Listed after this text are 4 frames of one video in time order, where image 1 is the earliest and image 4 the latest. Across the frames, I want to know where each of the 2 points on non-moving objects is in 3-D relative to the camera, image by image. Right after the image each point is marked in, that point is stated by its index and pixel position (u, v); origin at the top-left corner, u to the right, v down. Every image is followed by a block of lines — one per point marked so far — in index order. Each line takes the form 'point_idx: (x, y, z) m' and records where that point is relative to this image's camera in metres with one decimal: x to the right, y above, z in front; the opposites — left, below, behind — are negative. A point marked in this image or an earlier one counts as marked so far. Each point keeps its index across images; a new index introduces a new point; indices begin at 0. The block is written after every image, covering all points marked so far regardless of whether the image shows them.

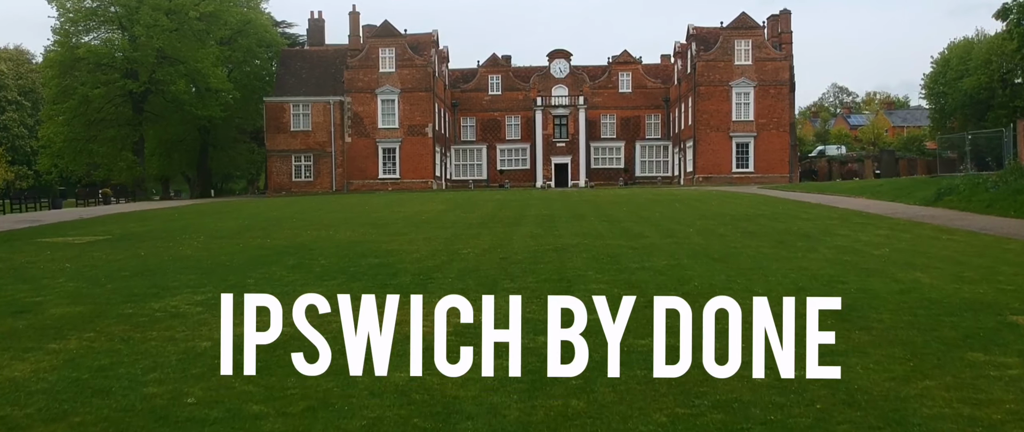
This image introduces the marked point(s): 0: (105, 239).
0: (-7.9, -0.4, +19.1) m
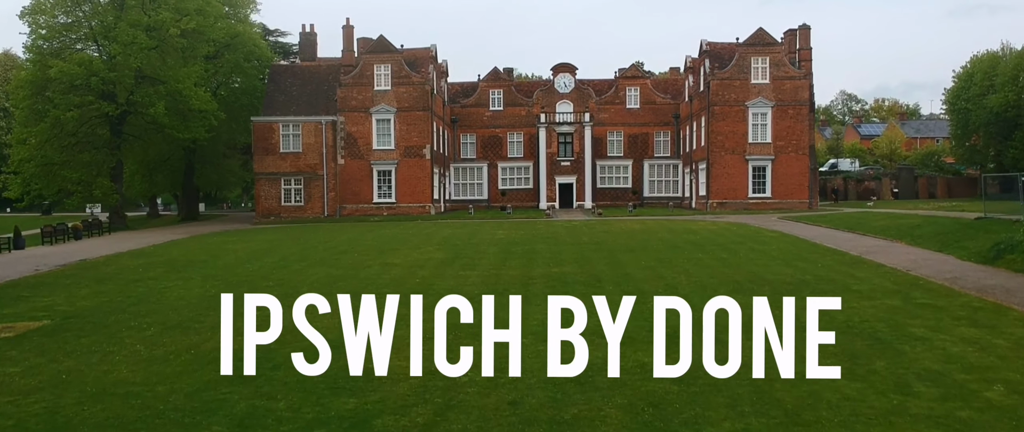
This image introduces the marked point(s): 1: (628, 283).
0: (-7.8, -1.8, +16.2) m
1: (+2.4, -1.4, +20.1) m
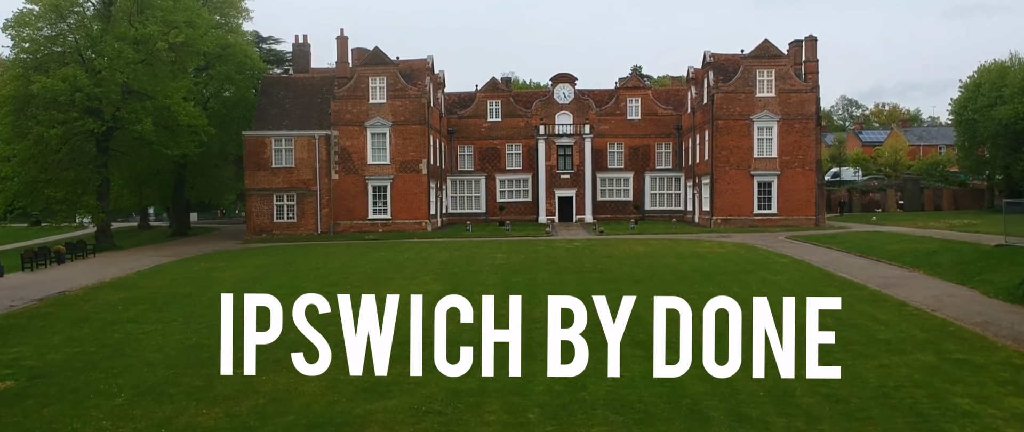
0: (-7.8, -2.6, +14.9) m
1: (+2.4, -2.2, +18.8) m
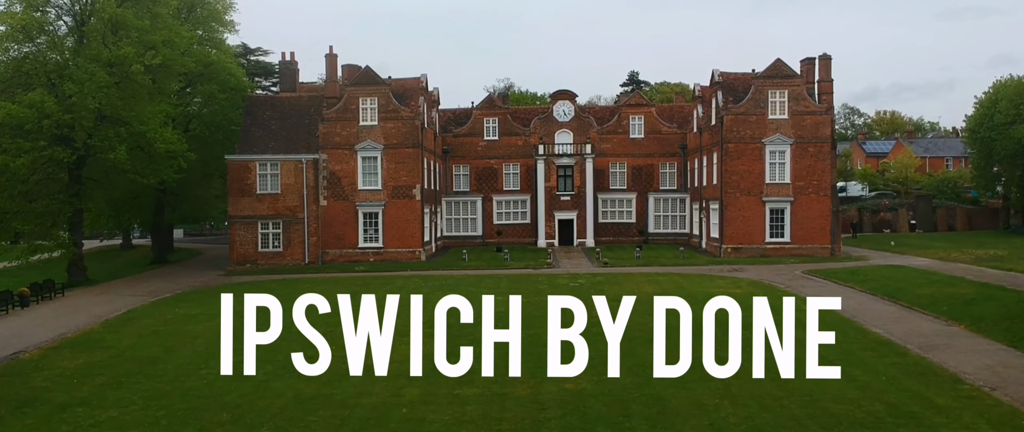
0: (-7.6, -3.9, +12.3) m
1: (+2.5, -3.5, +16.3) m
